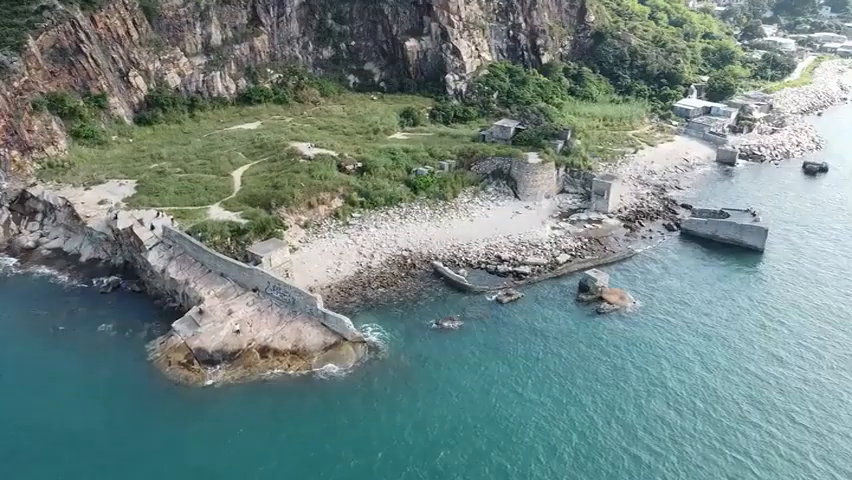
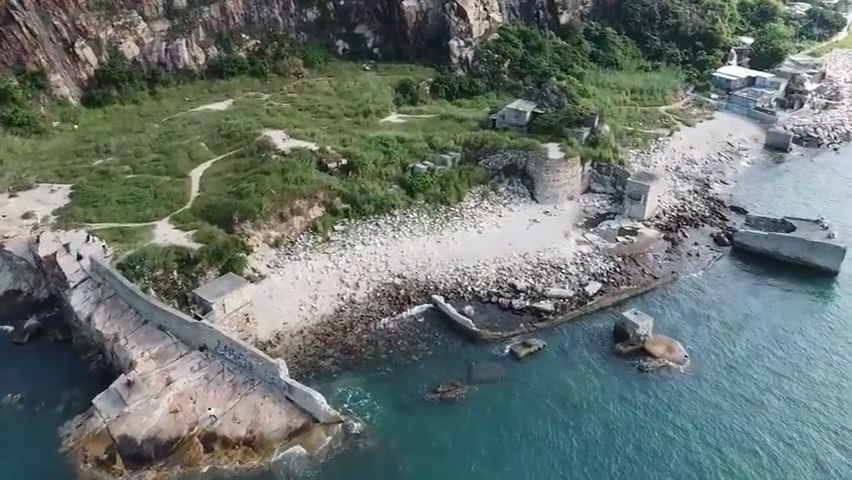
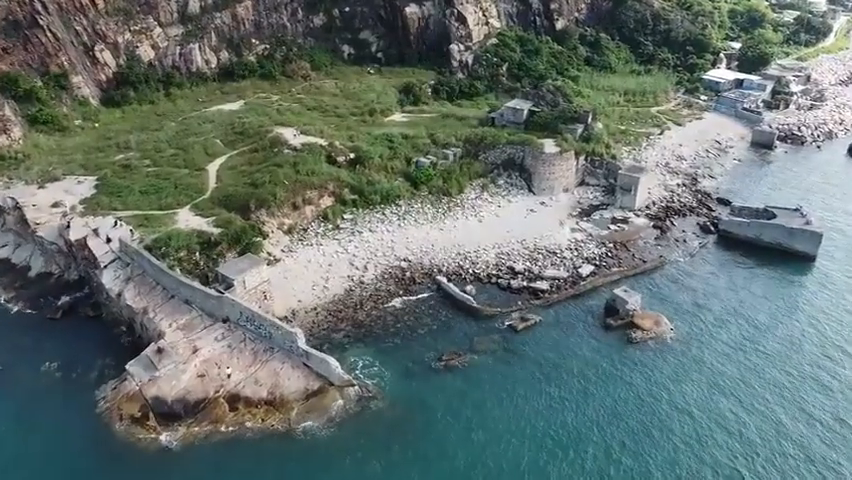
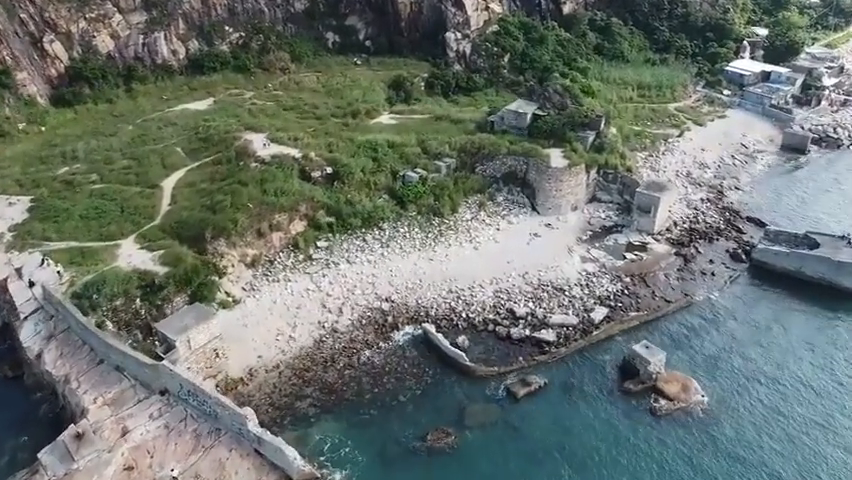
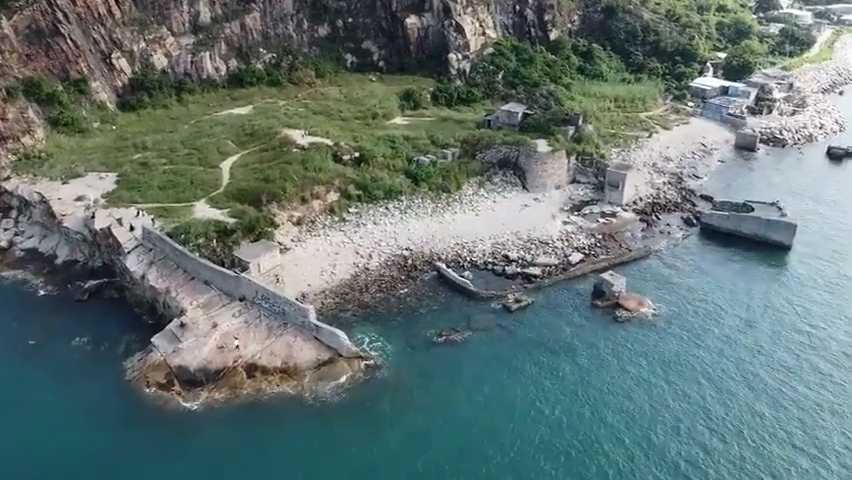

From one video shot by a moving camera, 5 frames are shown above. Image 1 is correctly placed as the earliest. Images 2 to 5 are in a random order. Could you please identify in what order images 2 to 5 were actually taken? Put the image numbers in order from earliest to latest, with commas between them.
5, 3, 2, 4
